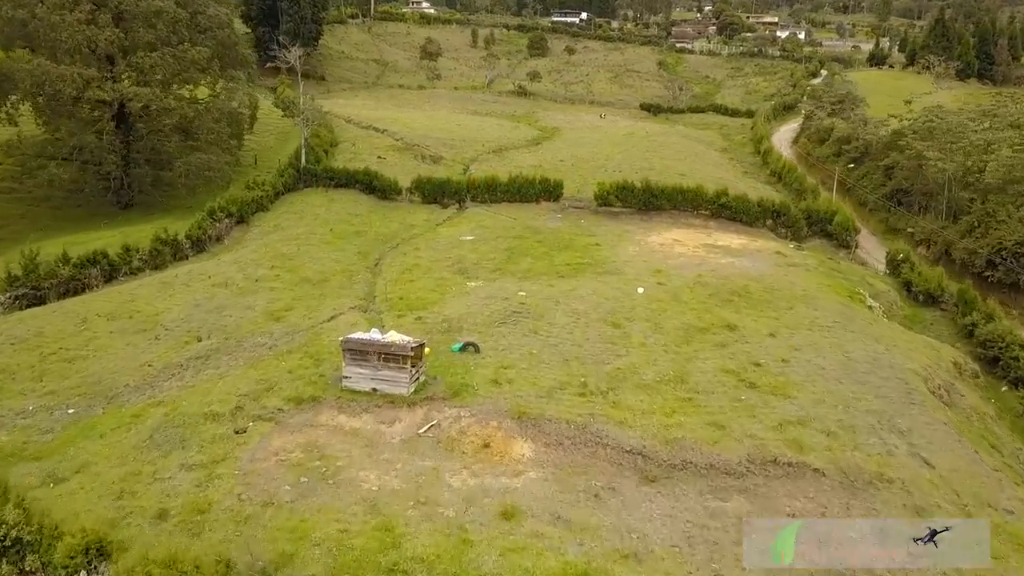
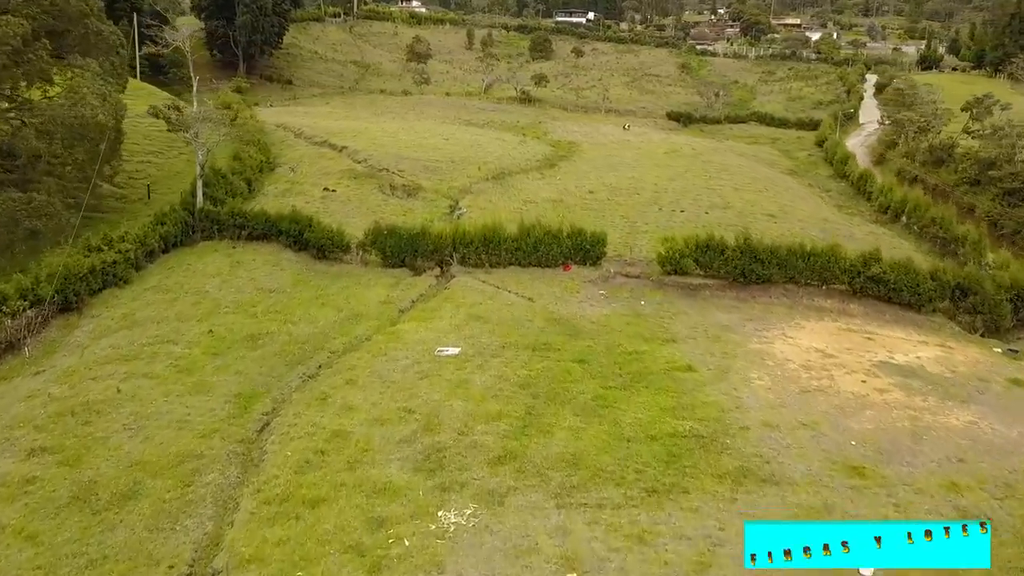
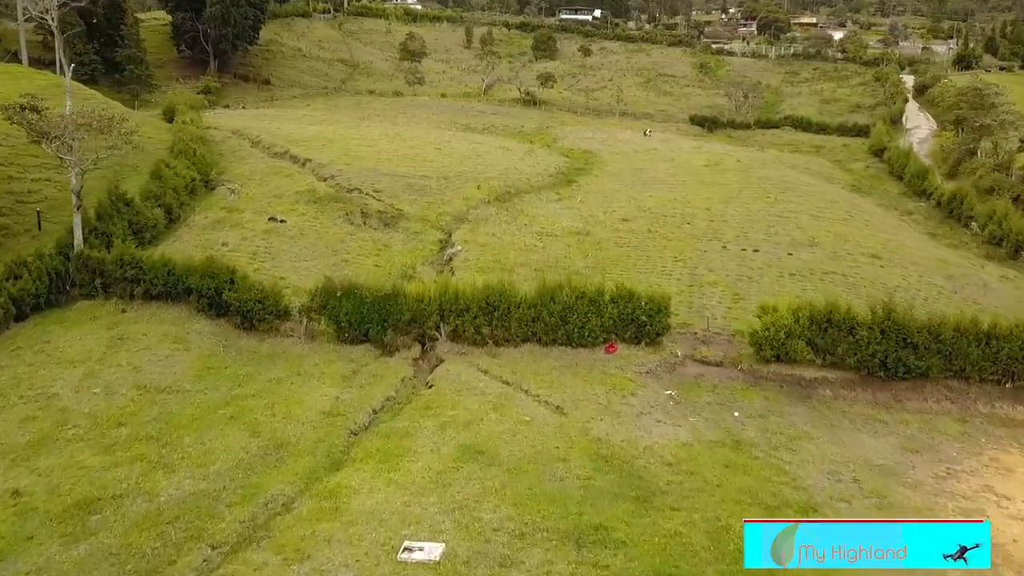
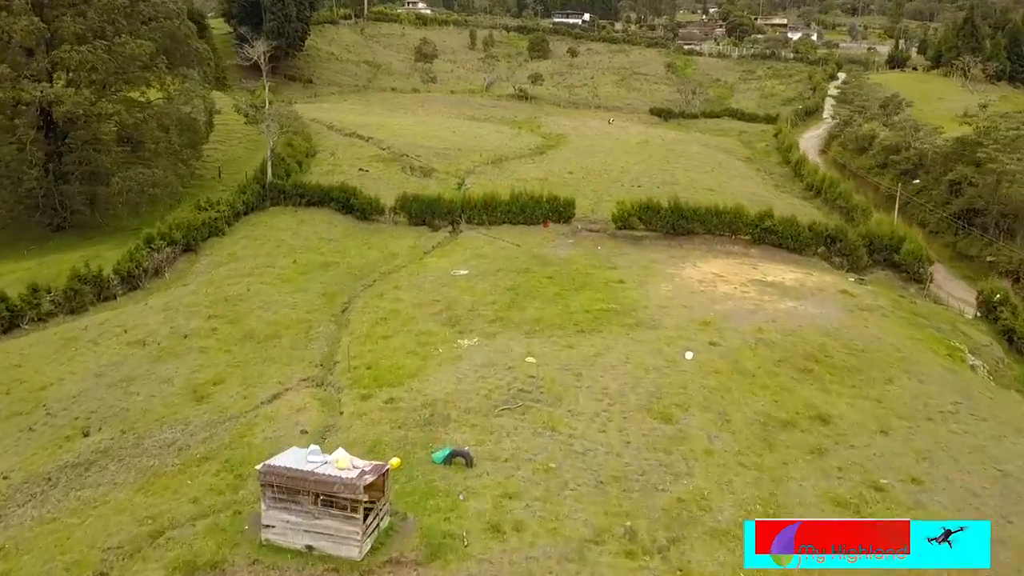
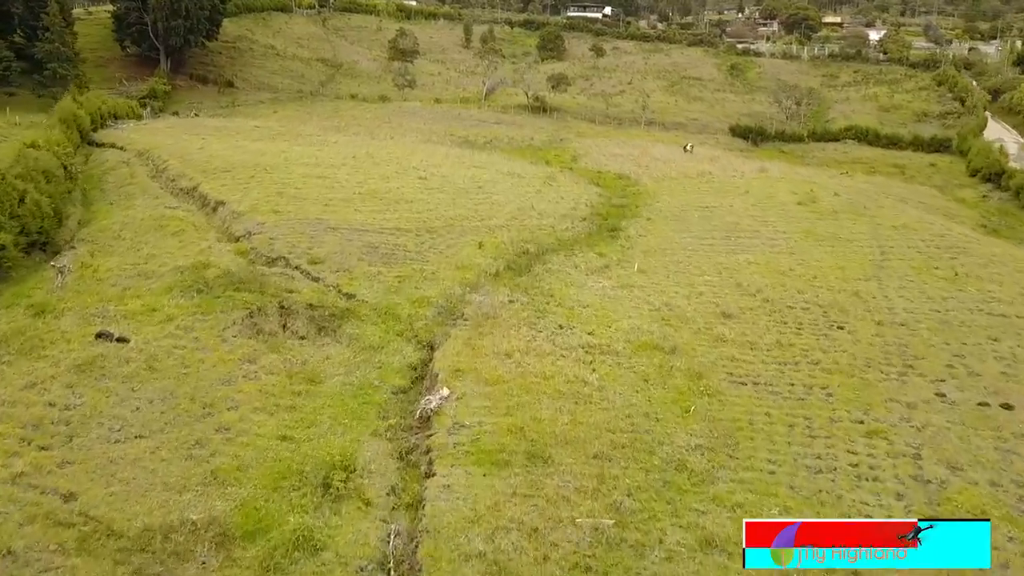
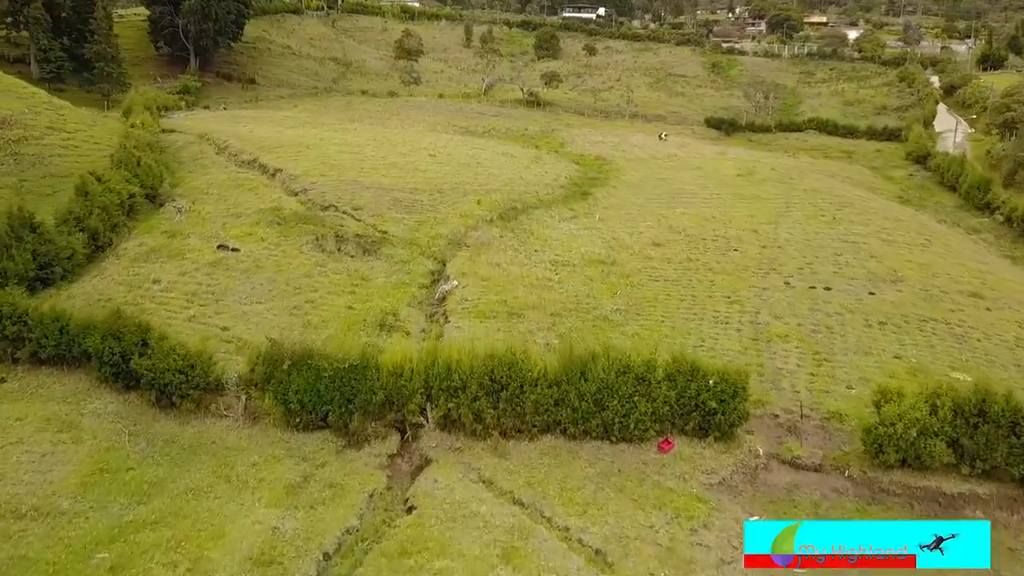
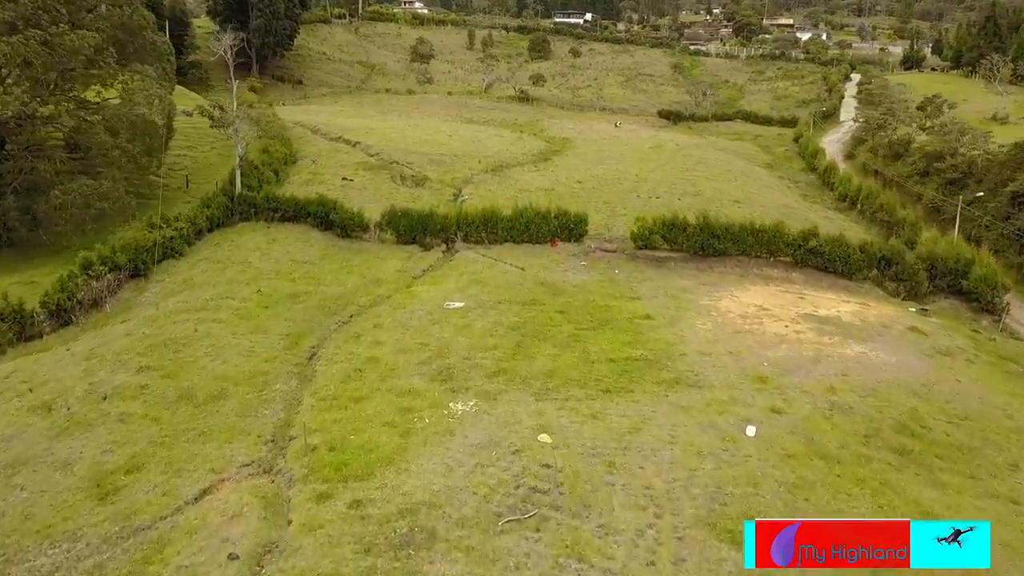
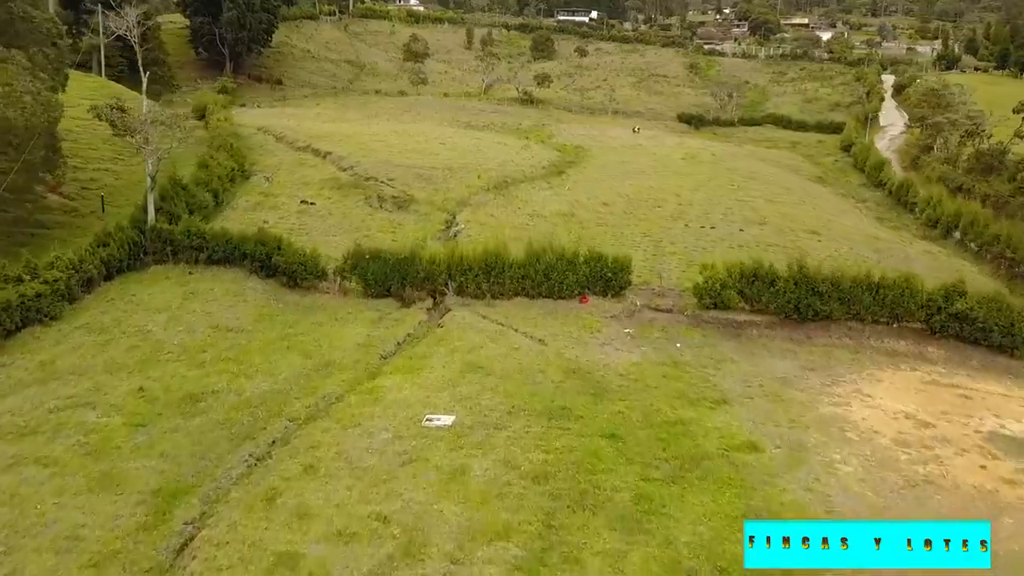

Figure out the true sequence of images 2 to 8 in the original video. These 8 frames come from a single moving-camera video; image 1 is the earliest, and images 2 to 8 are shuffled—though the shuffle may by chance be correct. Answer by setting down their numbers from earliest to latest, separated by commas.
4, 7, 2, 8, 3, 6, 5
